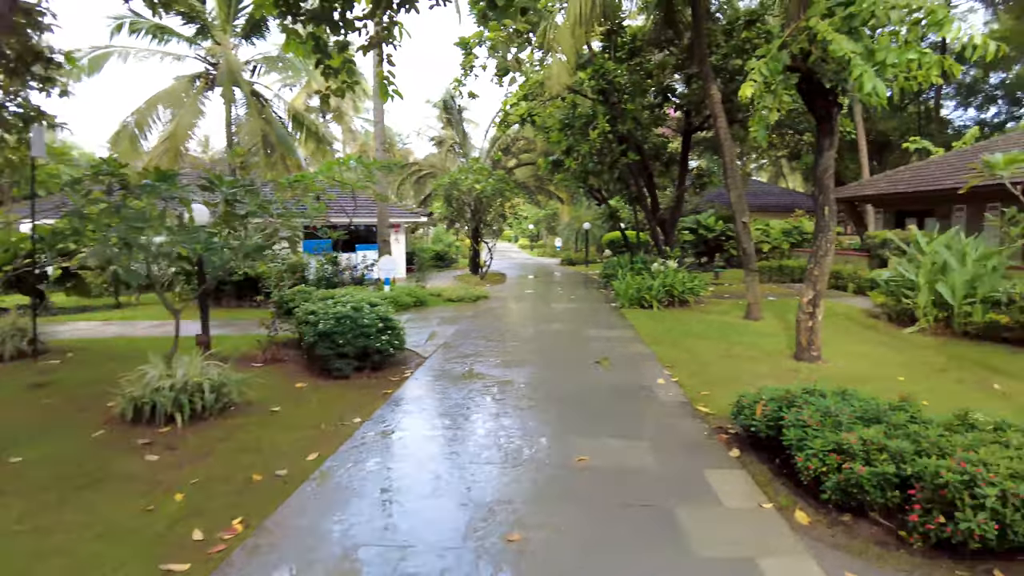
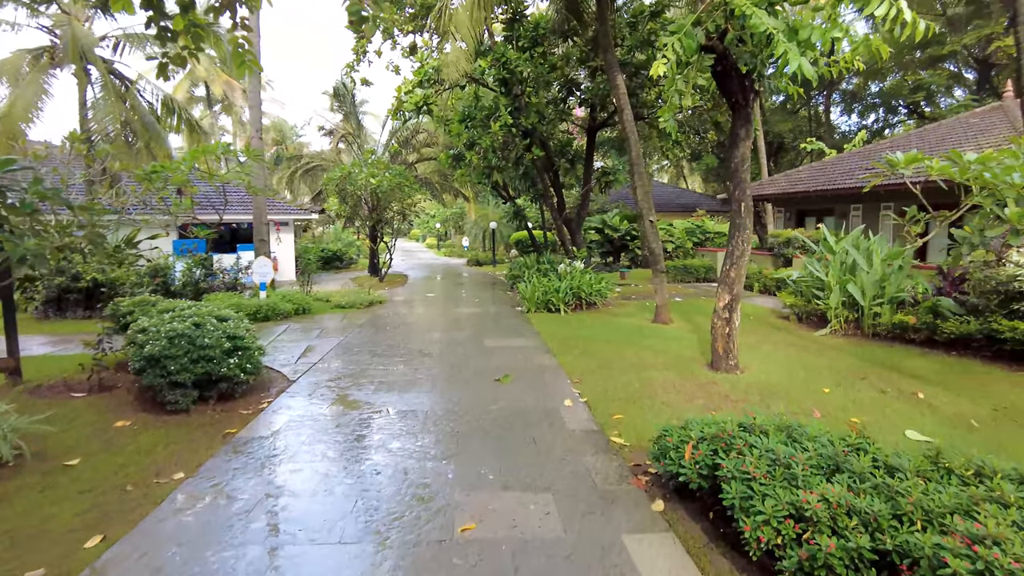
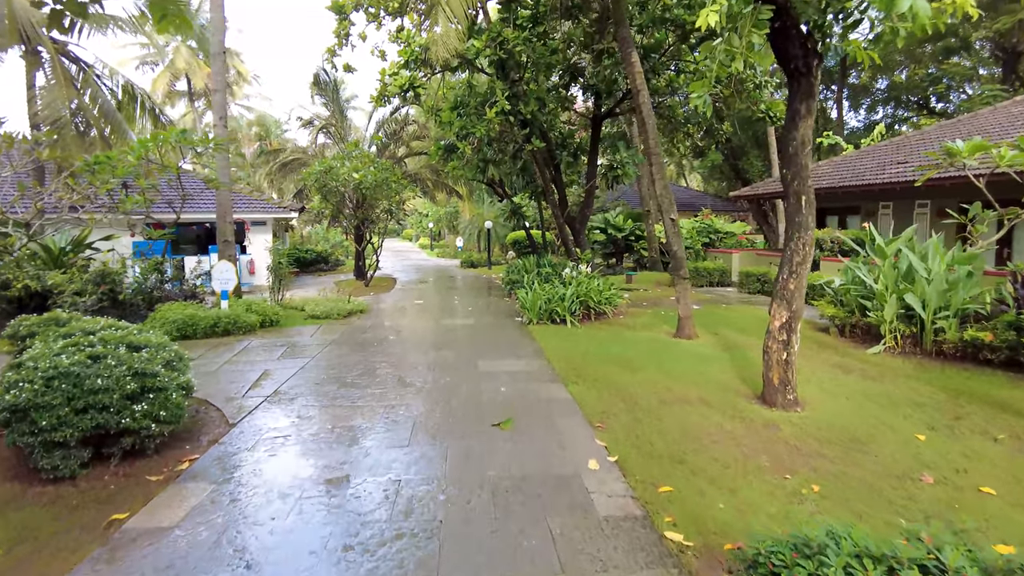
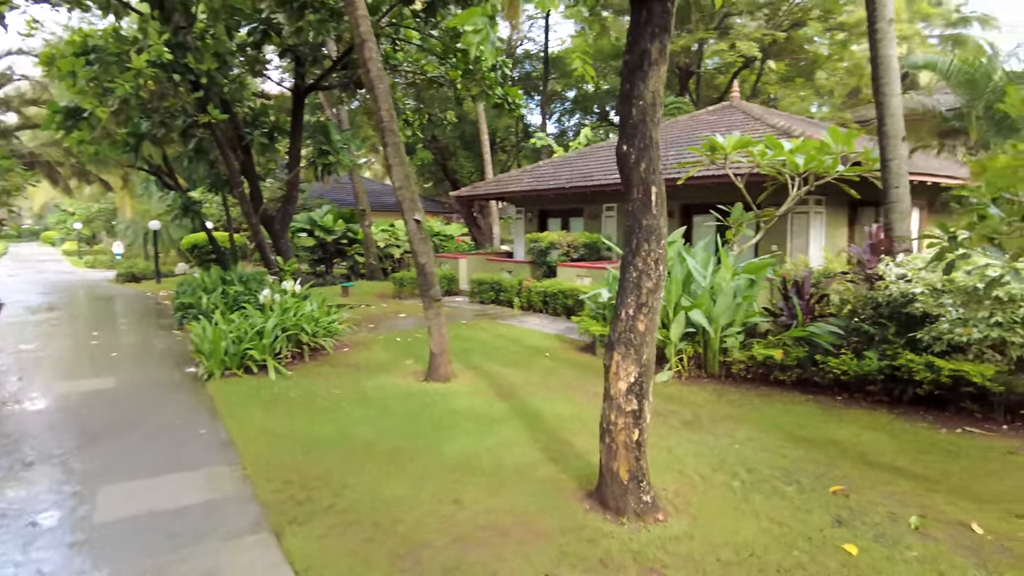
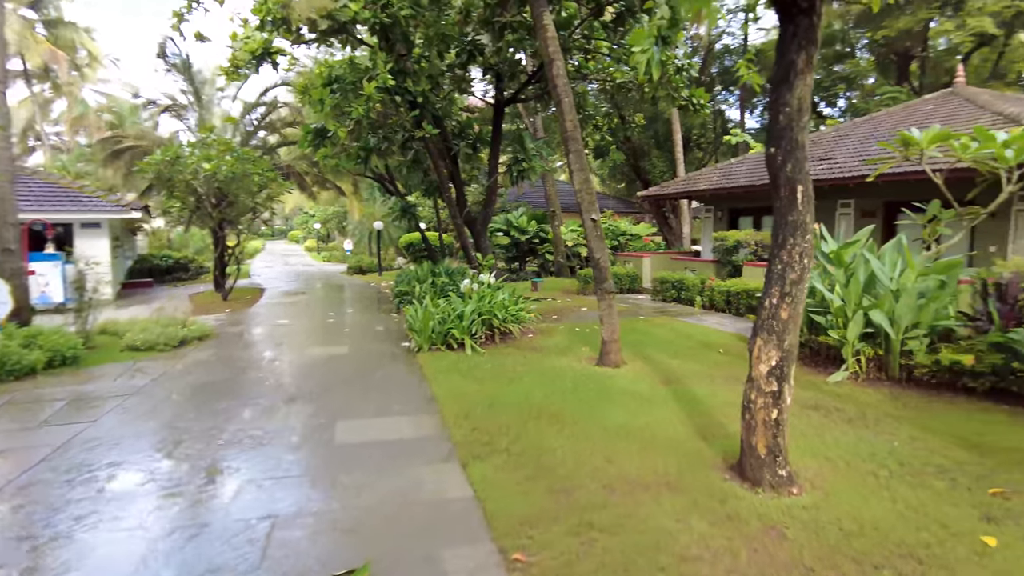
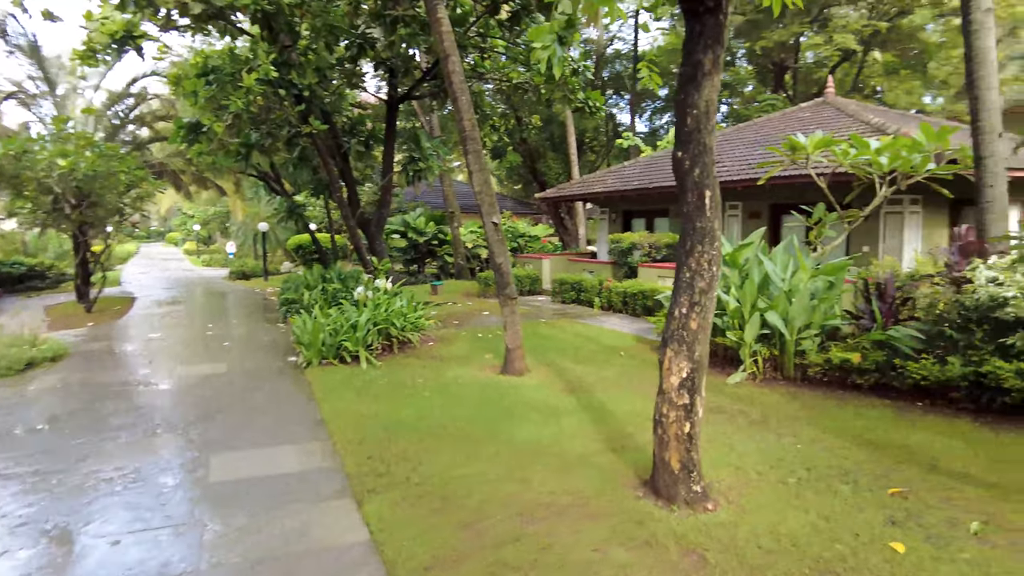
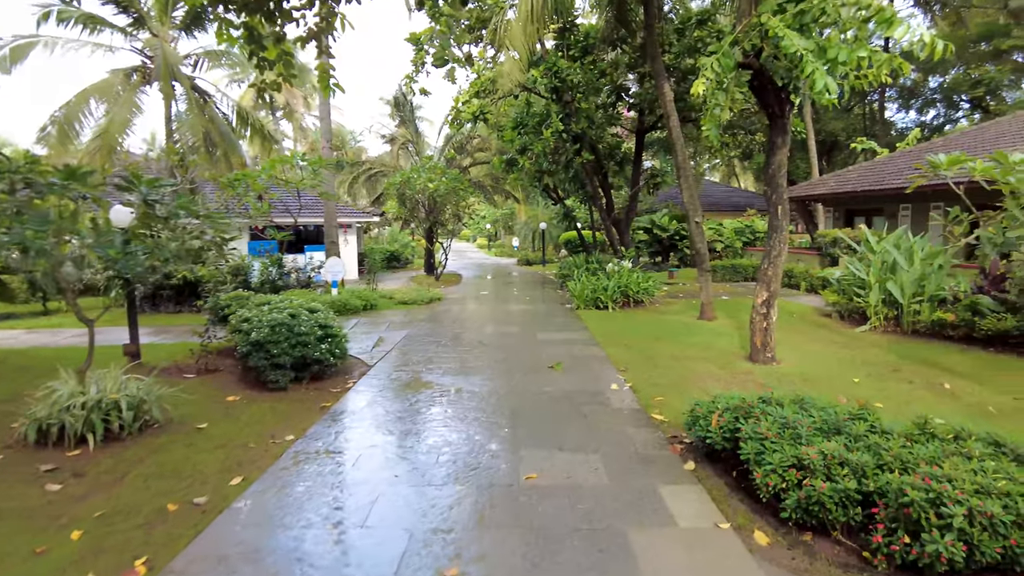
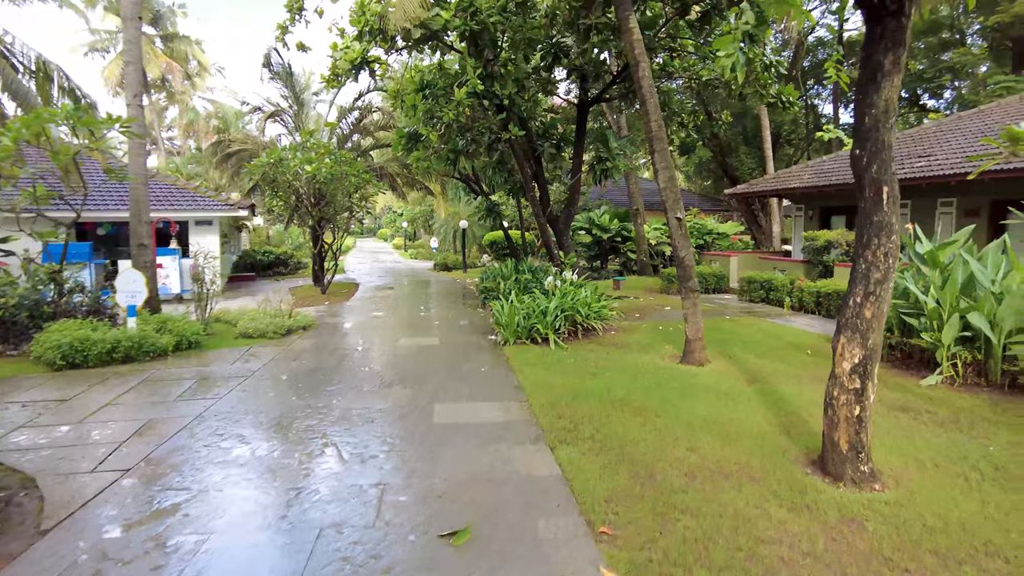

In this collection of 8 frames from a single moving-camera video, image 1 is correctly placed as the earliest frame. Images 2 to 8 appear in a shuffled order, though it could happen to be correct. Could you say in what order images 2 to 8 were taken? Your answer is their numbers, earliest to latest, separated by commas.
7, 2, 3, 8, 5, 6, 4
